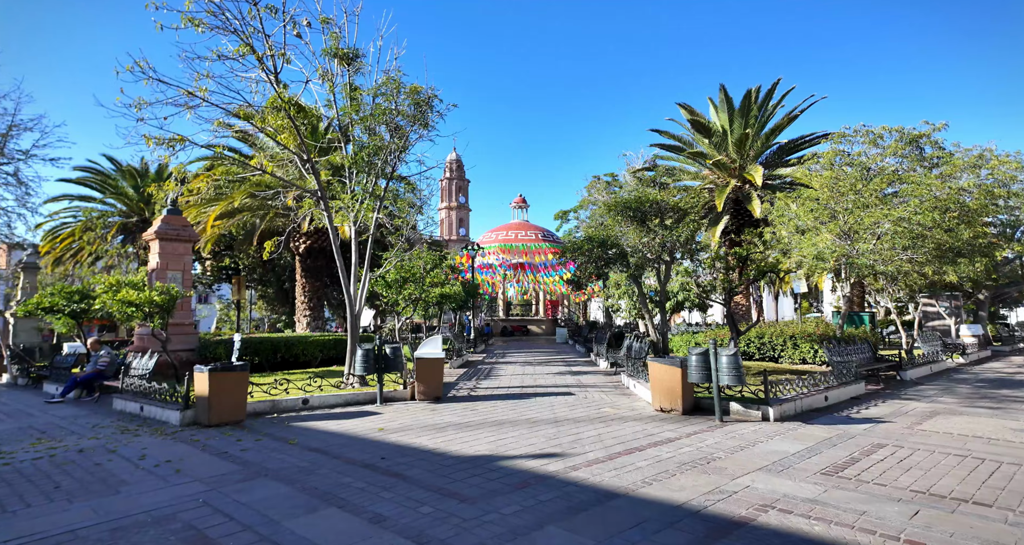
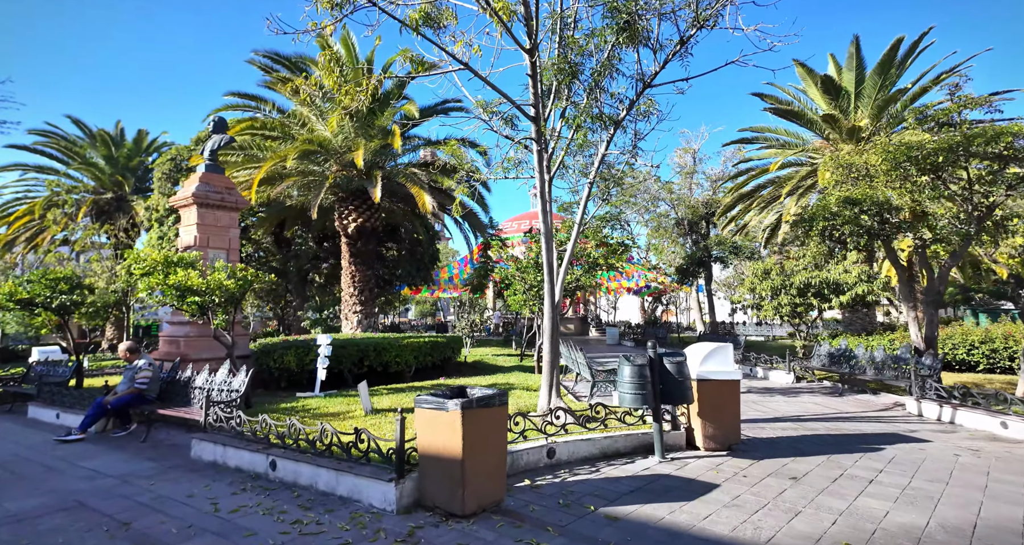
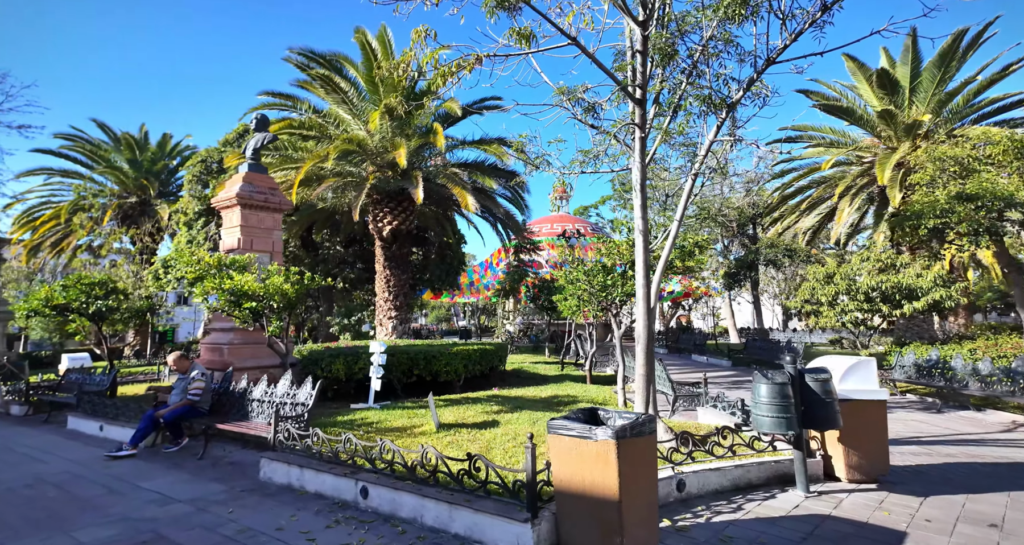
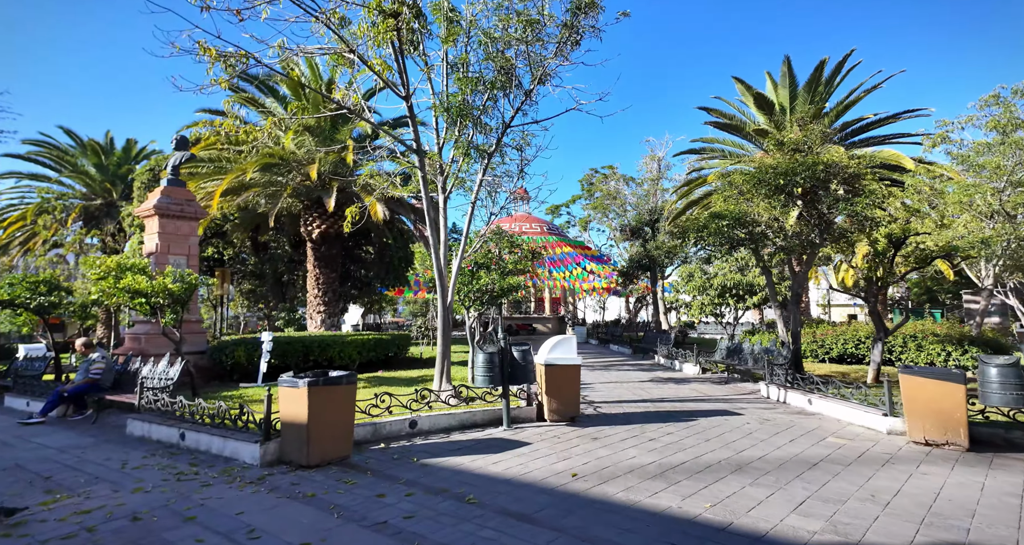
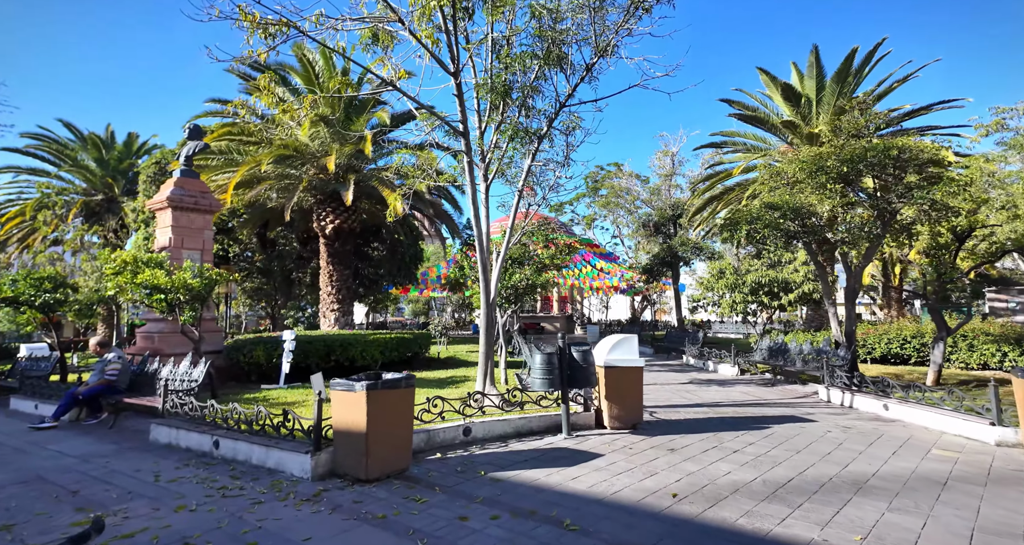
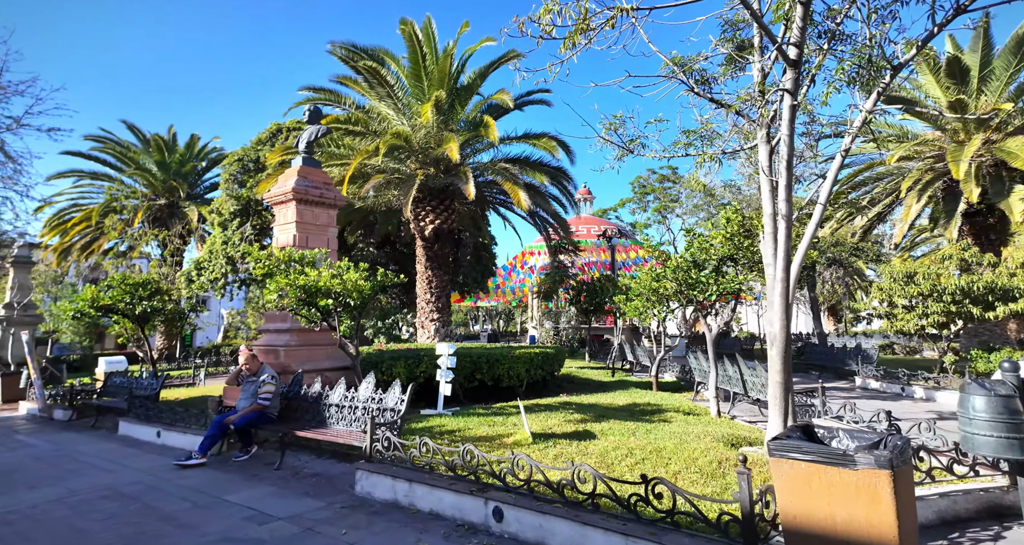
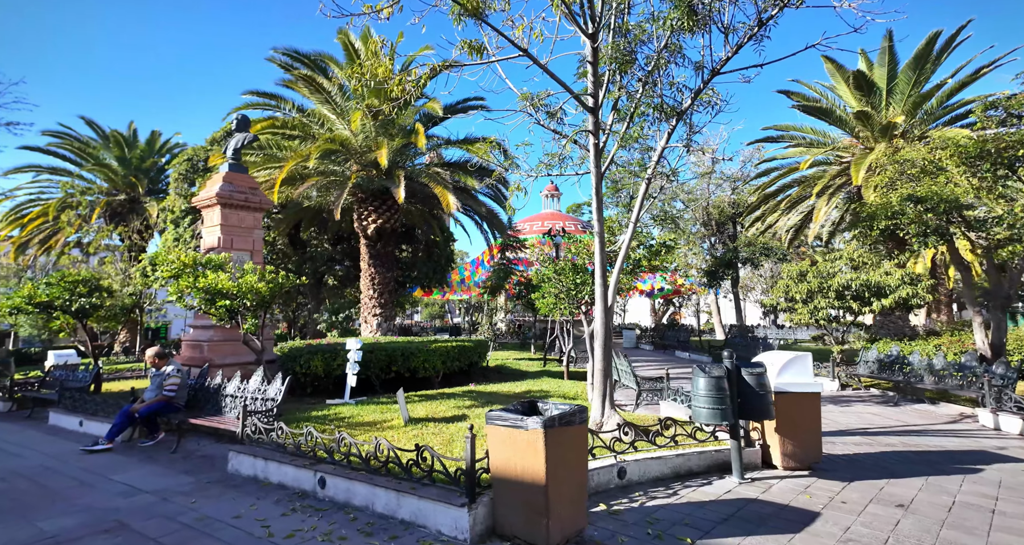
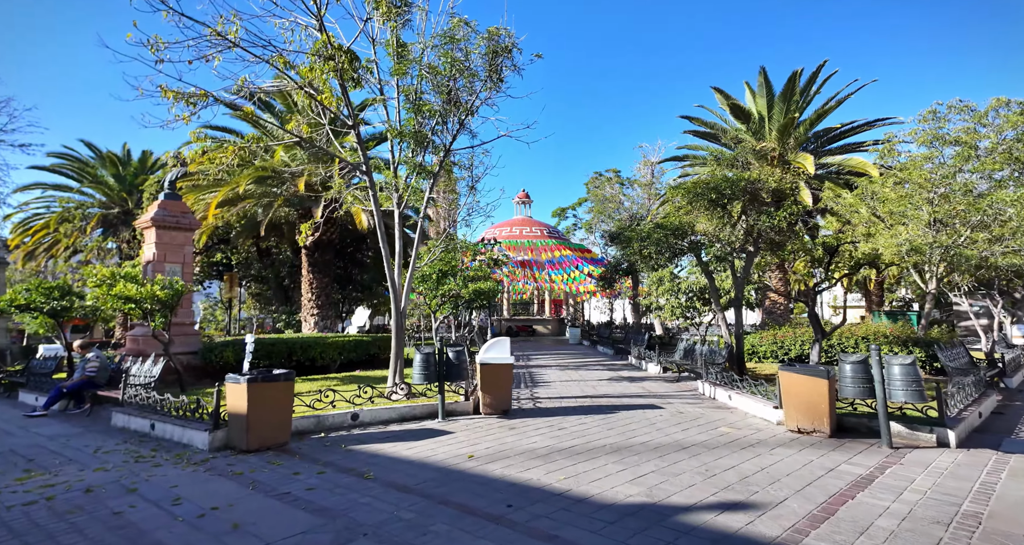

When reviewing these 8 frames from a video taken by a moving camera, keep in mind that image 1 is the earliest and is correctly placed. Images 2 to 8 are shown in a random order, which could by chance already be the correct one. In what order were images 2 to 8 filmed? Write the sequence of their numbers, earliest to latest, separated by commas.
8, 4, 5, 2, 7, 3, 6
